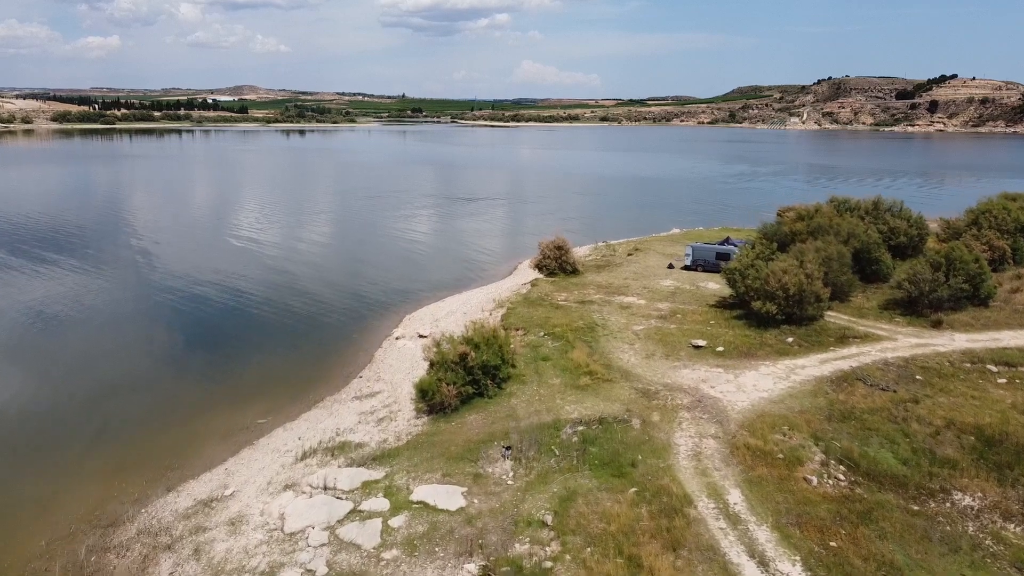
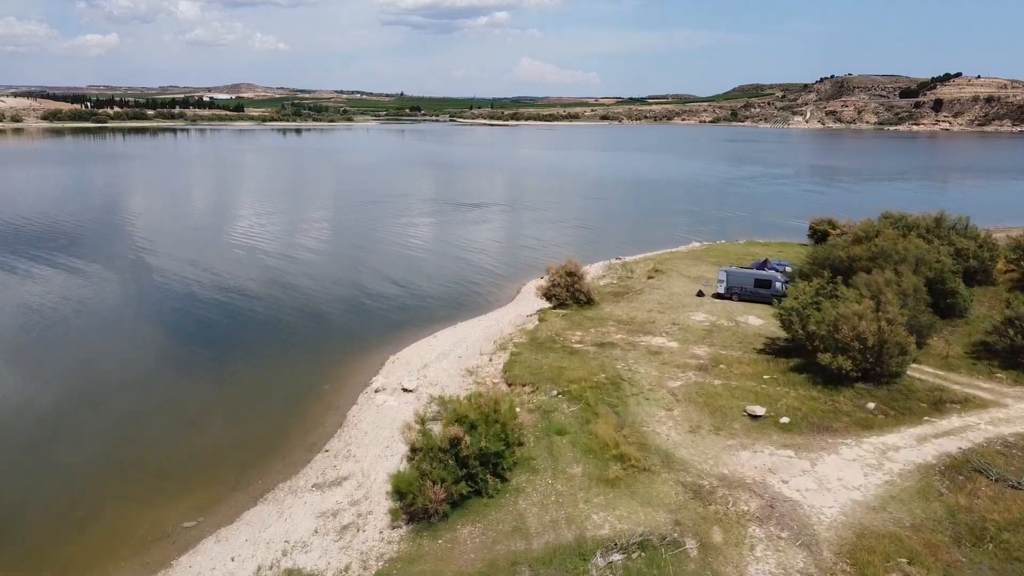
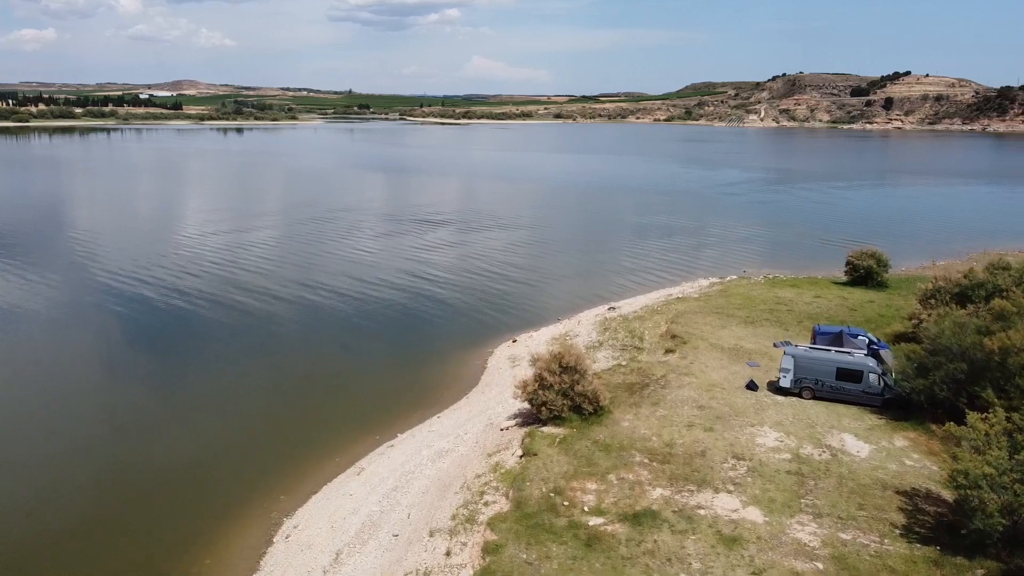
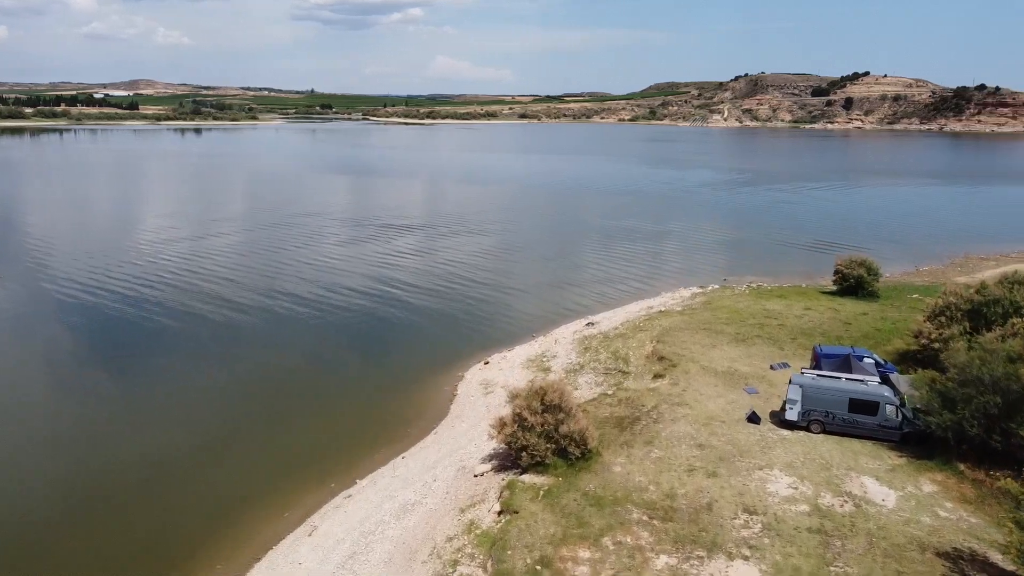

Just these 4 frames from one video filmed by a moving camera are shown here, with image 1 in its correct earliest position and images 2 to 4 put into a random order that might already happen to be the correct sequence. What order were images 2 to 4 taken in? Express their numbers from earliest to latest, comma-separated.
2, 3, 4
